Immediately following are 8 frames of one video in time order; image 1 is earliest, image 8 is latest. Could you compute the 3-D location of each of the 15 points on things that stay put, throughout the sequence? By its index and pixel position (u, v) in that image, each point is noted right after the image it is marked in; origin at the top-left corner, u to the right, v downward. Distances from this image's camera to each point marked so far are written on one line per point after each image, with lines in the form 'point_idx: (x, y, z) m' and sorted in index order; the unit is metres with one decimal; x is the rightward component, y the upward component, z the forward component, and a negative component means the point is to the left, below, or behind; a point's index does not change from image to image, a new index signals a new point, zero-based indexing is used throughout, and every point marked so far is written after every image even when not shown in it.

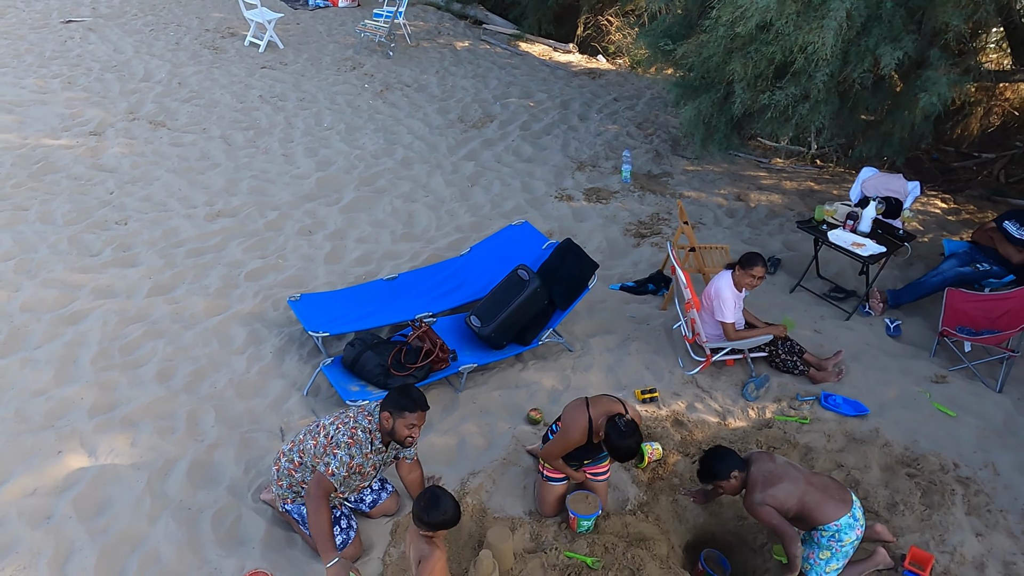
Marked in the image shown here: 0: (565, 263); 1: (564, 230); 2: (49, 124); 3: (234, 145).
0: (+0.3, +0.1, +4.6) m
1: (+0.4, +0.5, +6.0) m
2: (-4.2, +1.5, +6.9) m
3: (-2.5, +1.3, +6.9) m
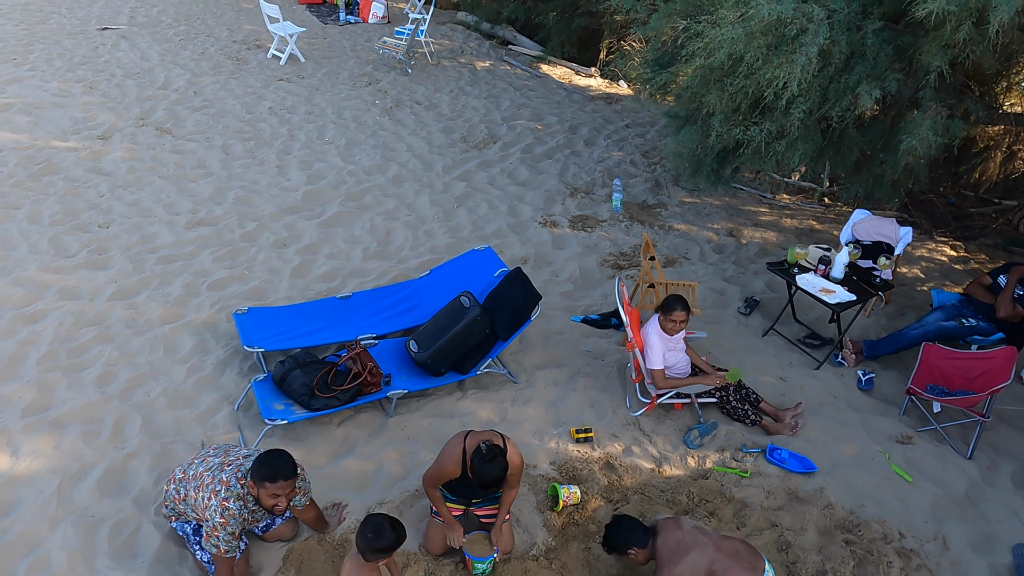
0: (0.0, 0.0, +4.5) m
1: (+0.2, +0.2, +5.9) m
2: (-4.3, +1.5, +7.2) m
3: (-2.6, +1.2, +7.0) m
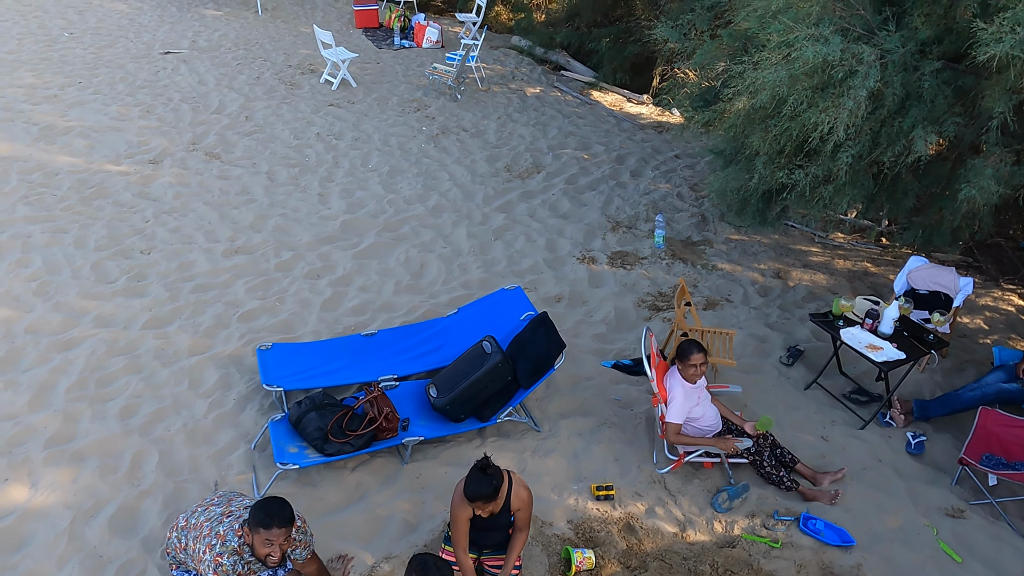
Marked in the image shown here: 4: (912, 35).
0: (+0.1, -0.3, +4.3) m
1: (+0.5, -0.1, +5.7) m
2: (-3.8, +1.3, +7.4) m
3: (-2.2, +1.0, +7.1) m
4: (+2.3, +1.4, +4.3) m
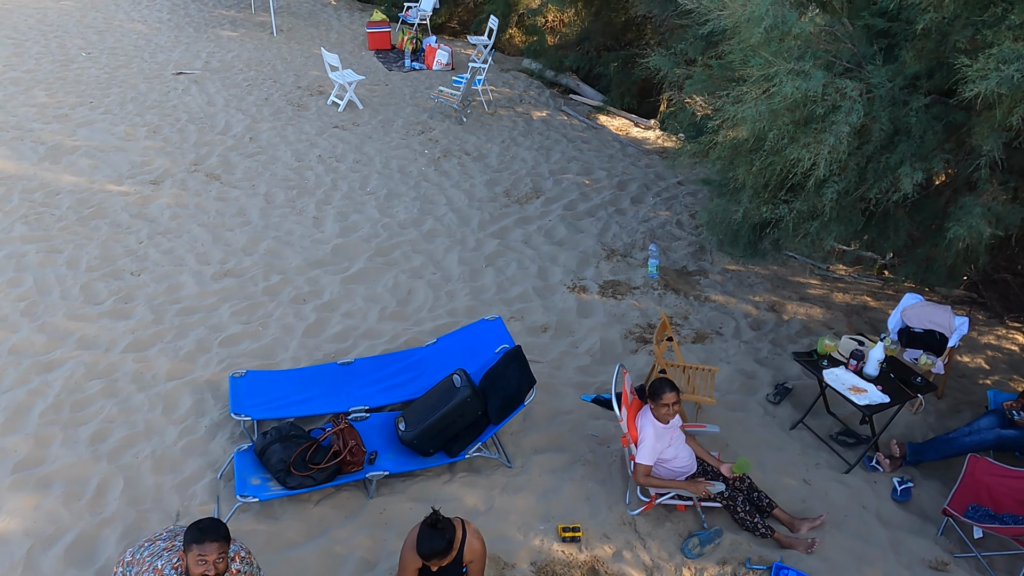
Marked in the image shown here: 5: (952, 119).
0: (0.0, -0.5, +4.2) m
1: (+0.4, -0.3, +5.7) m
2: (-3.9, +1.2, +7.5) m
3: (-2.2, +0.8, +7.1) m
4: (+2.2, +1.2, +4.2) m
5: (+2.4, +0.9, +4.2) m
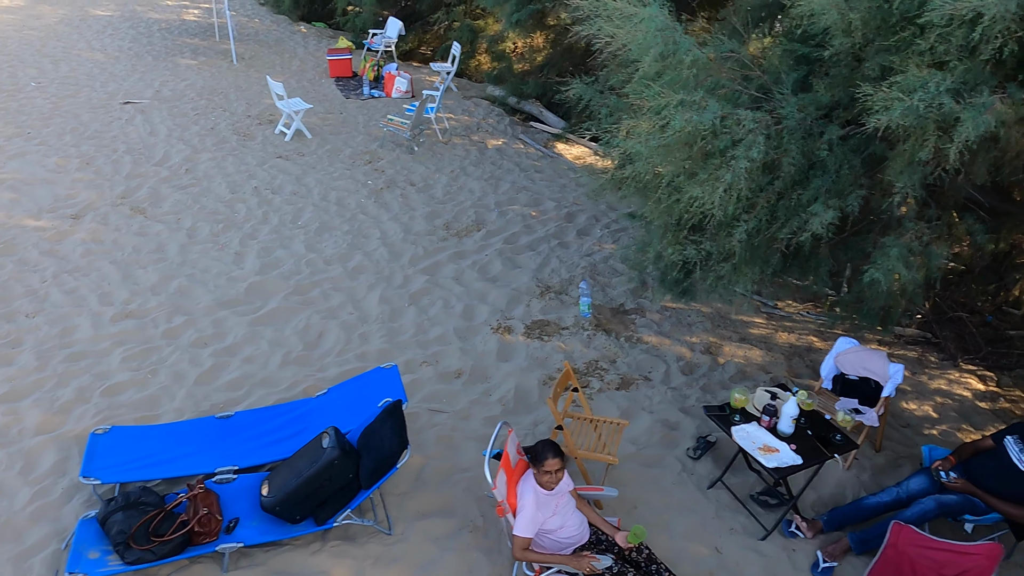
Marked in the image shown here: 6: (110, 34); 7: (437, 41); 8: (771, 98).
0: (-0.7, -0.7, +3.9) m
1: (-0.2, -0.6, +5.3) m
2: (-4.5, +0.8, +7.2) m
3: (-2.8, +0.4, +6.8) m
4: (+1.5, +1.0, +3.8) m
5: (+1.8, +0.7, +3.8) m
6: (-6.9, +4.4, +13.1) m
7: (-1.3, +4.4, +13.7) m
8: (+1.3, +1.0, +3.9) m
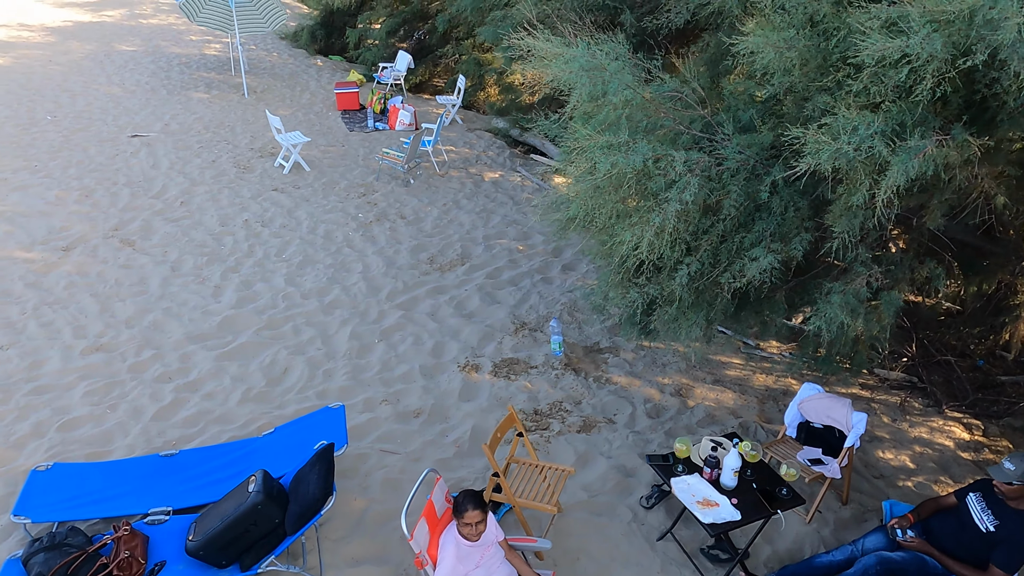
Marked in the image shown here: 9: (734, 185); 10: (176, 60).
0: (-1.0, -0.9, +3.8) m
1: (-0.5, -0.8, +5.2) m
2: (-4.6, +0.5, +7.4) m
3: (-3.0, +0.1, +6.9) m
4: (+1.2, +0.7, +3.7) m
5: (+1.5, +0.5, +3.7) m
6: (-6.7, +3.9, +13.5) m
7: (-1.2, +3.9, +13.8) m
8: (+1.0, +0.7, +3.8) m
9: (+1.1, +0.5, +3.7) m
10: (-6.2, +4.2, +14.2) m
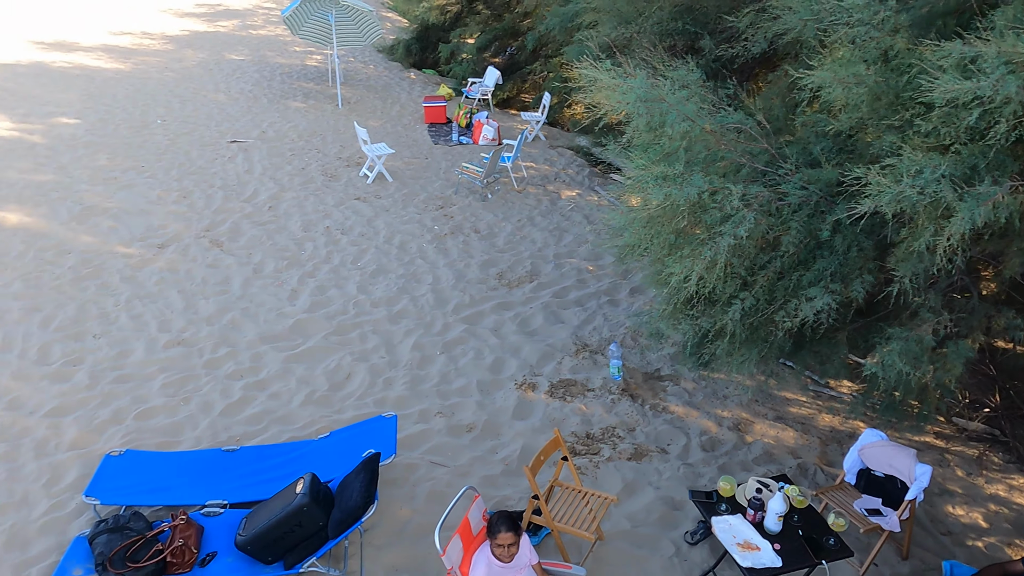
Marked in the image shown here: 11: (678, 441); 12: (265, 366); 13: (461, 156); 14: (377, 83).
0: (-0.8, -1.0, +3.9) m
1: (-0.2, -1.0, +5.3) m
2: (-3.9, +0.6, +7.9) m
3: (-2.4, +0.1, +7.2) m
4: (+1.5, +0.5, +3.6) m
5: (+1.7, +0.2, +3.6) m
6: (-5.1, +3.9, +14.2) m
7: (+0.4, +3.6, +13.9) m
8: (+1.3, +0.6, +3.7) m
9: (+1.3, +0.3, +3.6) m
10: (-4.6, +4.3, +14.9) m
11: (+1.1, -1.0, +5.2) m
12: (-1.9, -0.6, +5.8) m
13: (-0.7, +1.9, +10.7) m
14: (-2.5, +3.9, +14.4) m
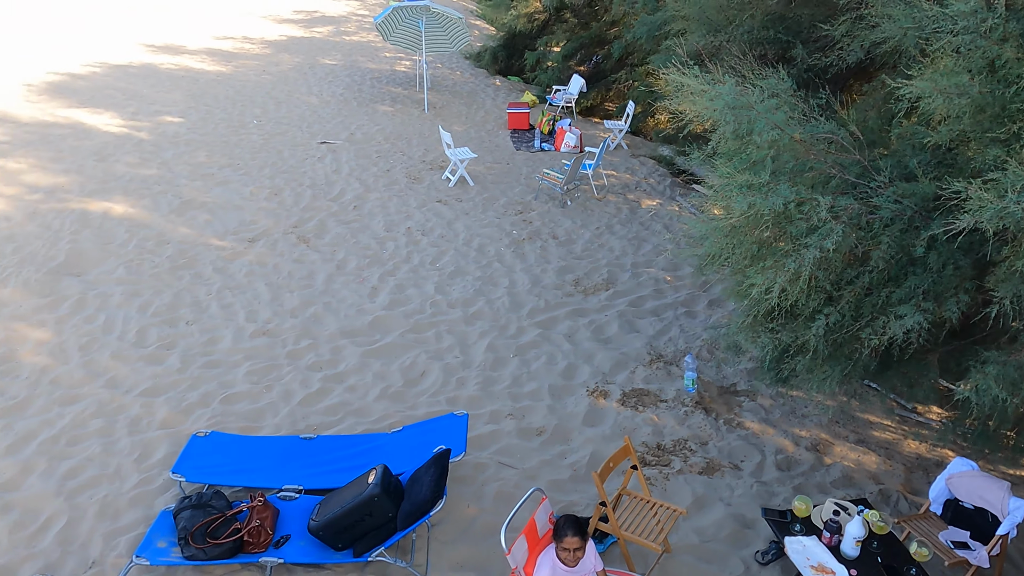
0: (-0.4, -1.0, +4.0) m
1: (+0.3, -1.0, +5.3) m
2: (-3.1, +0.7, +8.2) m
3: (-1.7, +0.2, +7.4) m
4: (+1.8, +0.5, +3.5) m
5: (+2.1, +0.2, +3.4) m
6: (-3.5, +4.0, +14.7) m
7: (+2.0, +3.4, +13.9) m
8: (+1.7, +0.5, +3.6) m
9: (+1.7, +0.2, +3.5) m
10: (-2.9, +4.3, +15.3) m
11: (+1.6, -1.1, +5.0) m
12: (-1.3, -0.6, +6.0) m
13: (+0.4, +1.8, +10.8) m
14: (-0.9, +3.8, +14.6) m
